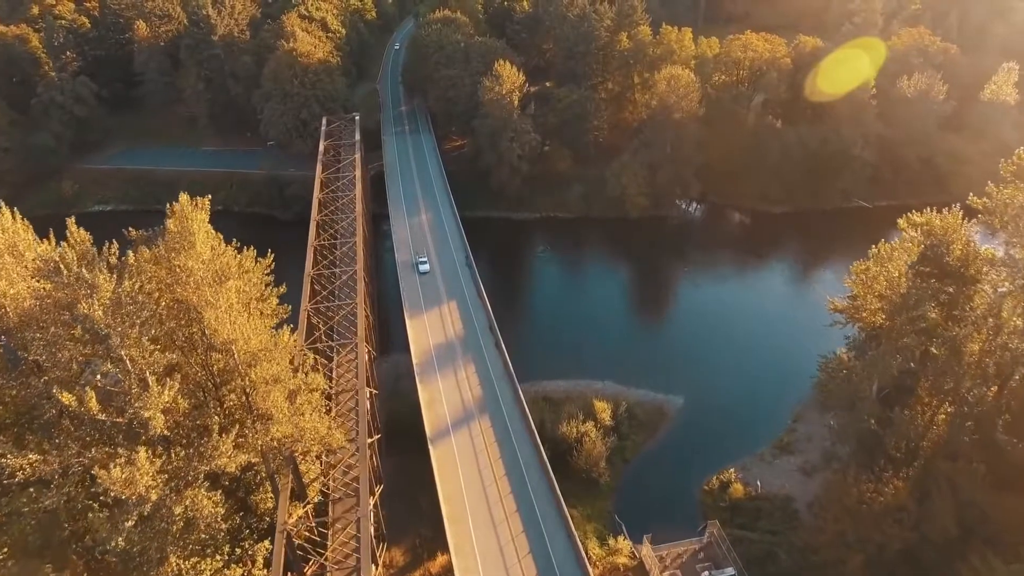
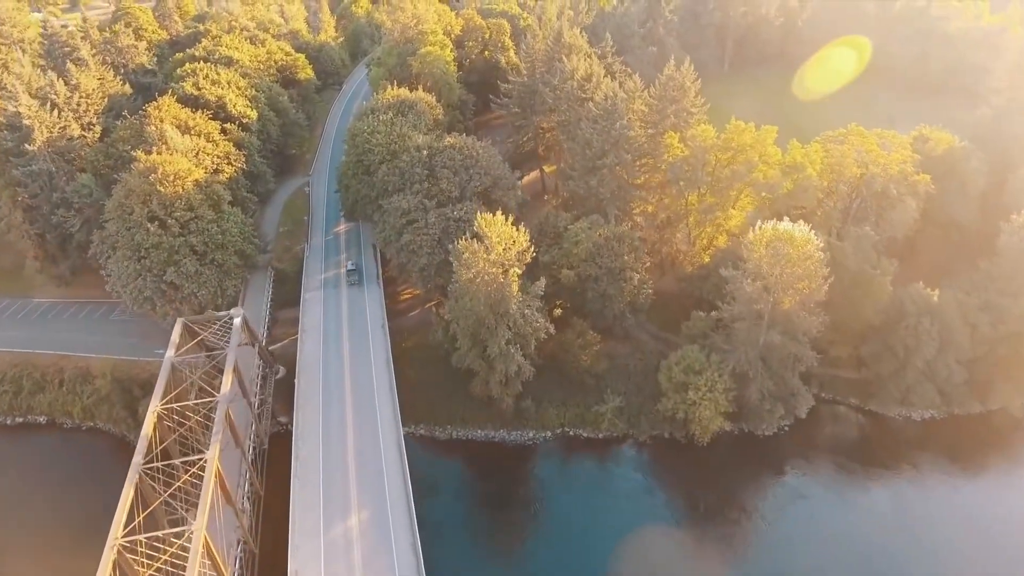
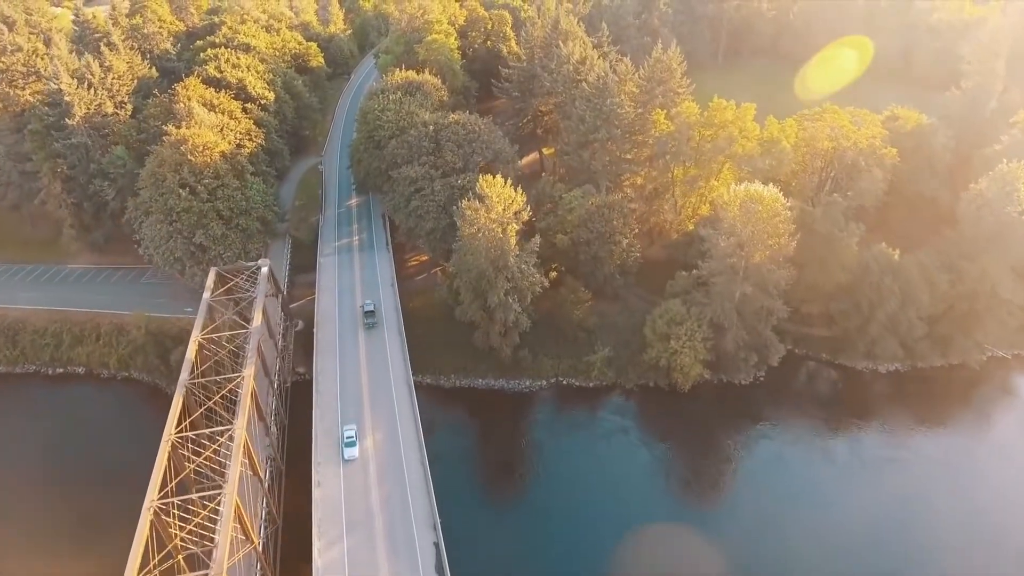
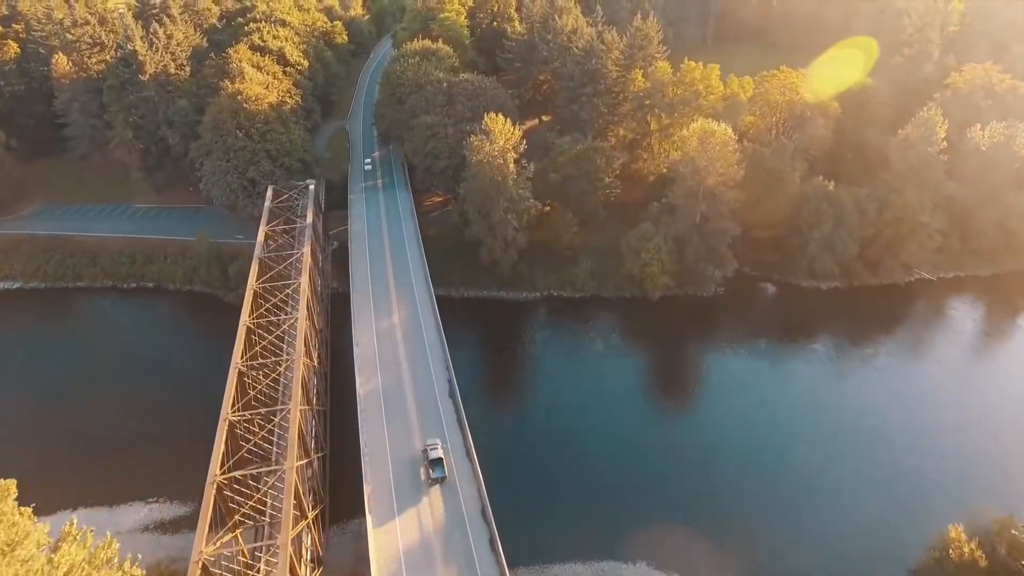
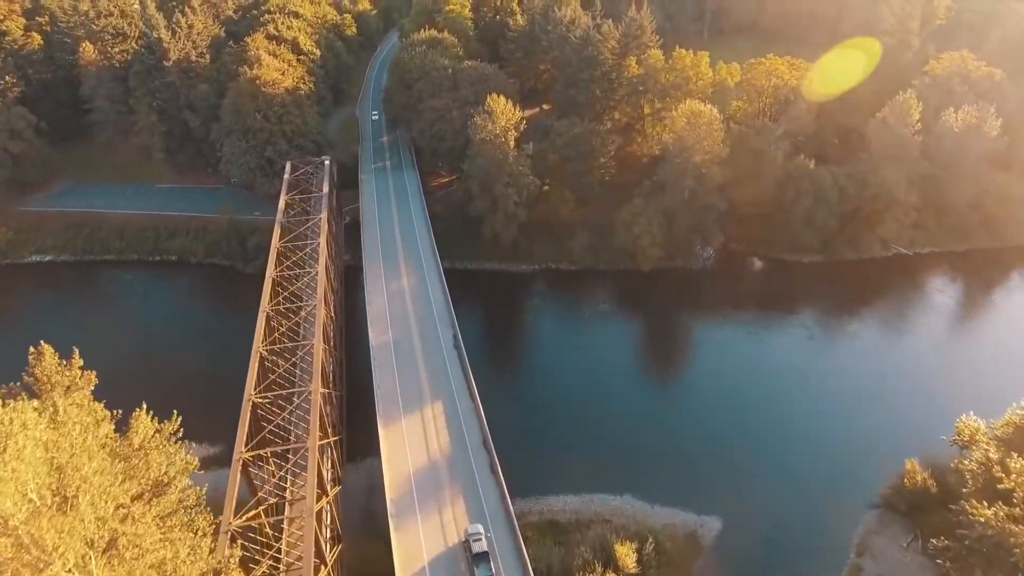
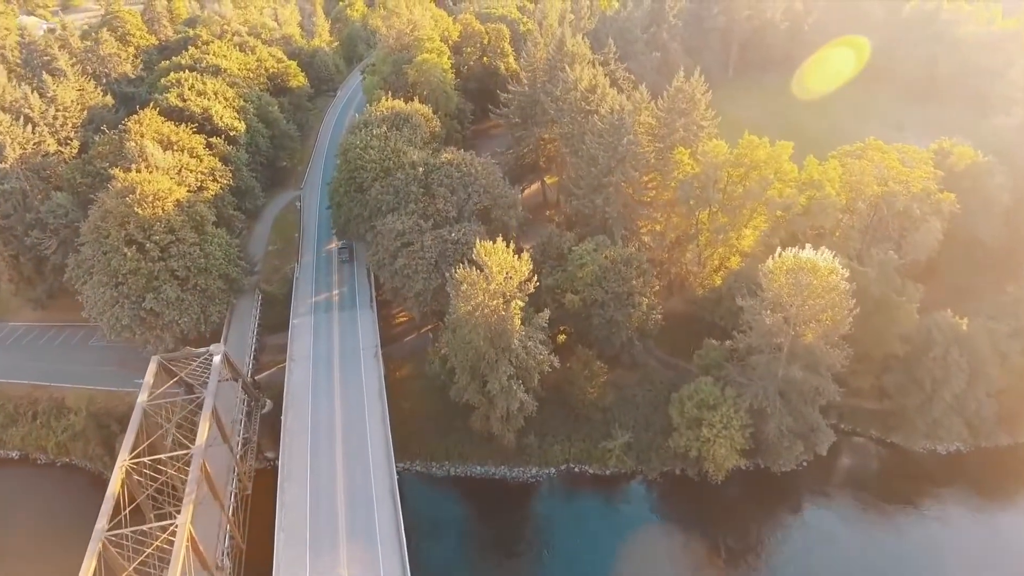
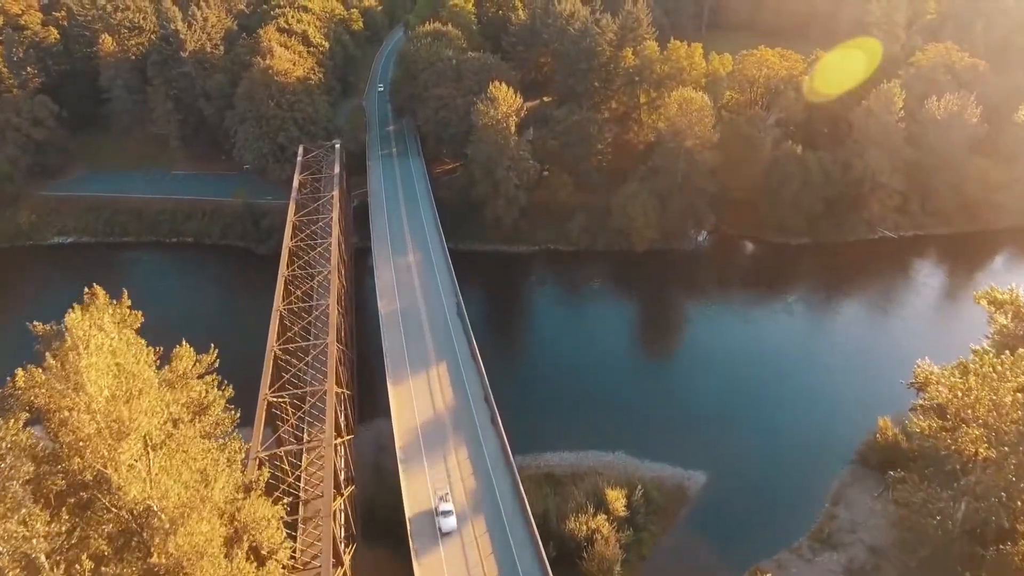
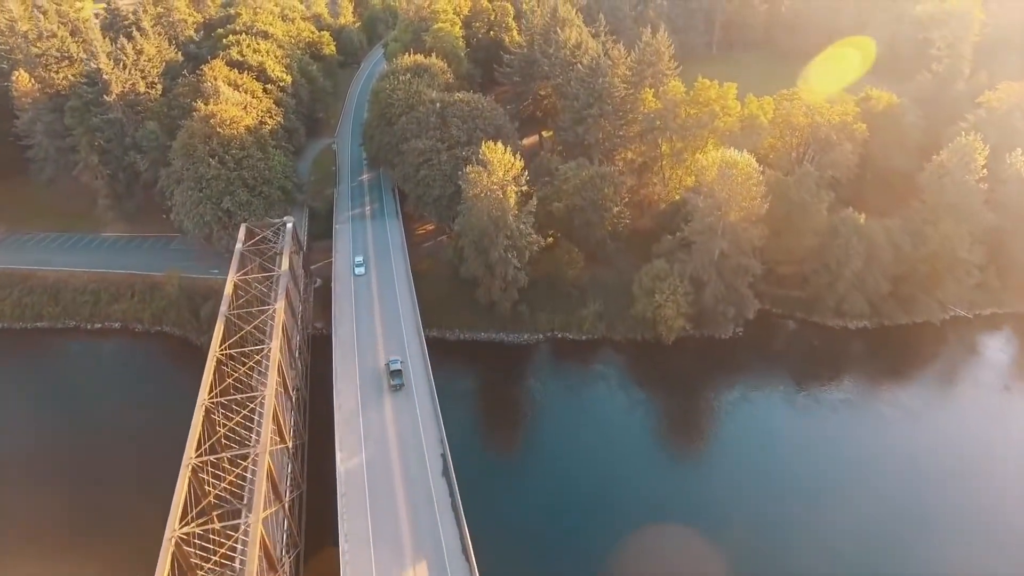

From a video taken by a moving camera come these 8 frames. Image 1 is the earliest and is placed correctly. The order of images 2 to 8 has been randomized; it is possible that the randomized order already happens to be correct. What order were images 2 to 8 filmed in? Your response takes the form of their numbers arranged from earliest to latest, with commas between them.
7, 5, 4, 8, 3, 2, 6
